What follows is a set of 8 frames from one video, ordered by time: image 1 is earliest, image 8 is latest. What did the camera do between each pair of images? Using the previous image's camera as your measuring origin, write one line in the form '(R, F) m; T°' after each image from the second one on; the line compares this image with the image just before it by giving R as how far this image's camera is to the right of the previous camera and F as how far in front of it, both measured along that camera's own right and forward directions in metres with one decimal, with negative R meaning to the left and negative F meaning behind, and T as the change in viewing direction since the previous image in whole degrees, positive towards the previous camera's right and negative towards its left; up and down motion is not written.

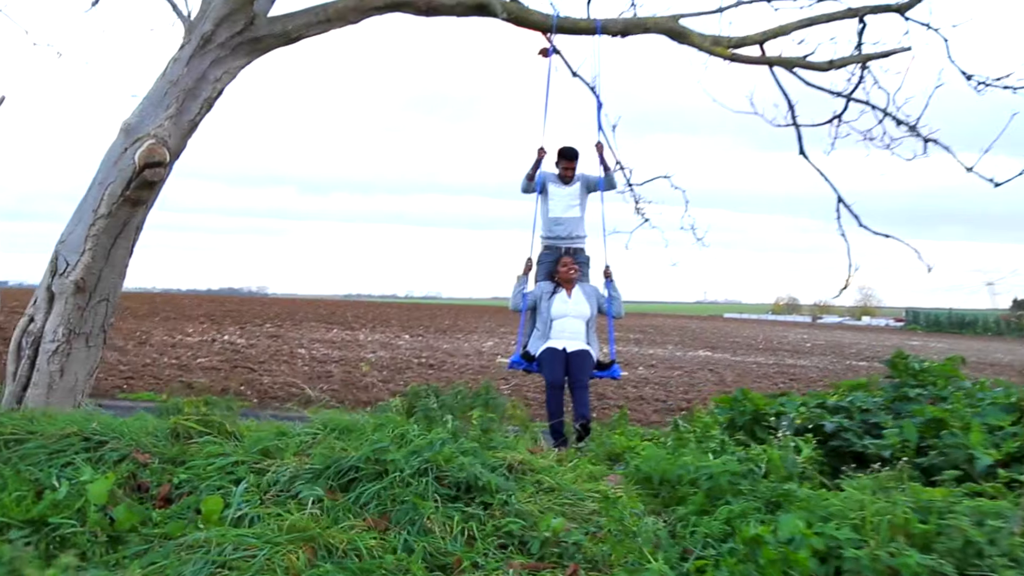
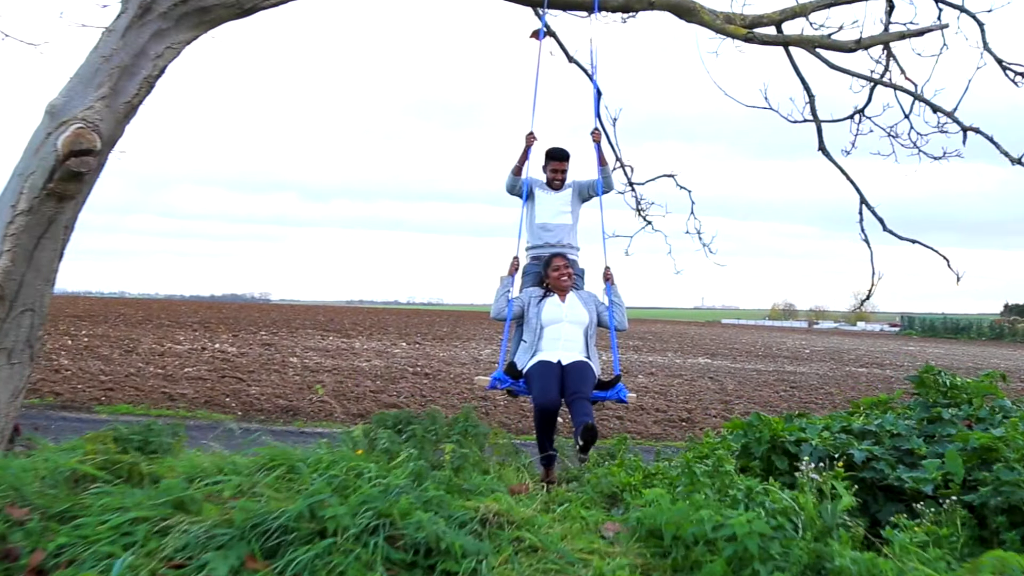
(+0.1, +0.5) m; 0°
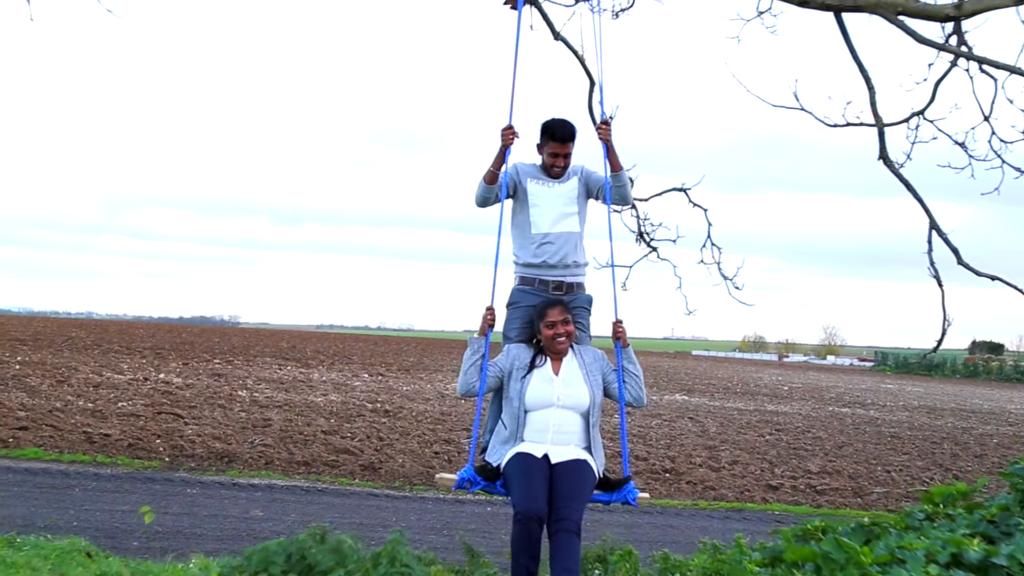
(0.0, +1.2) m; +2°
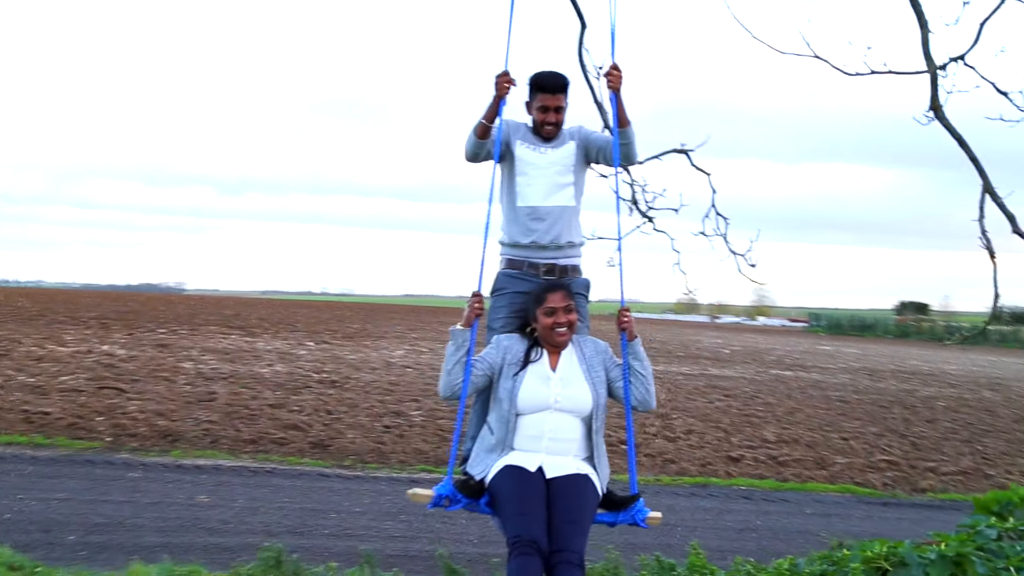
(-0.1, +0.3) m; +3°
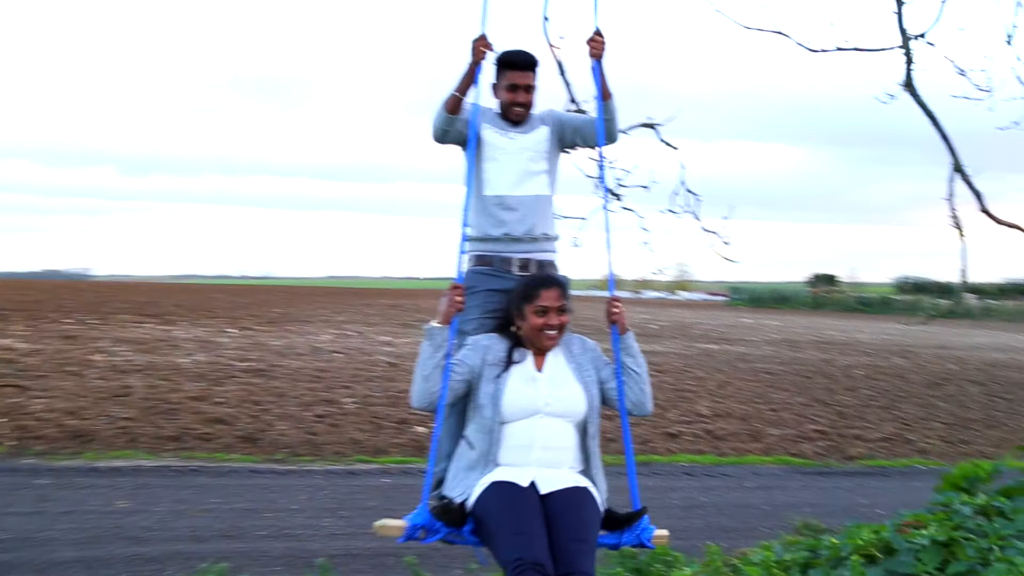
(-0.1, +0.4) m; +4°
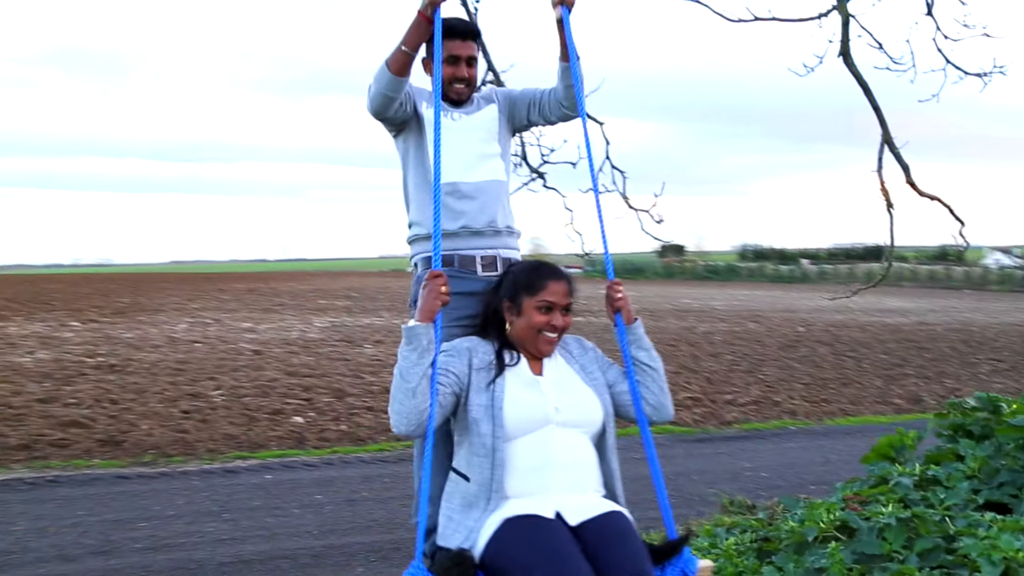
(-0.3, +0.4) m; +8°
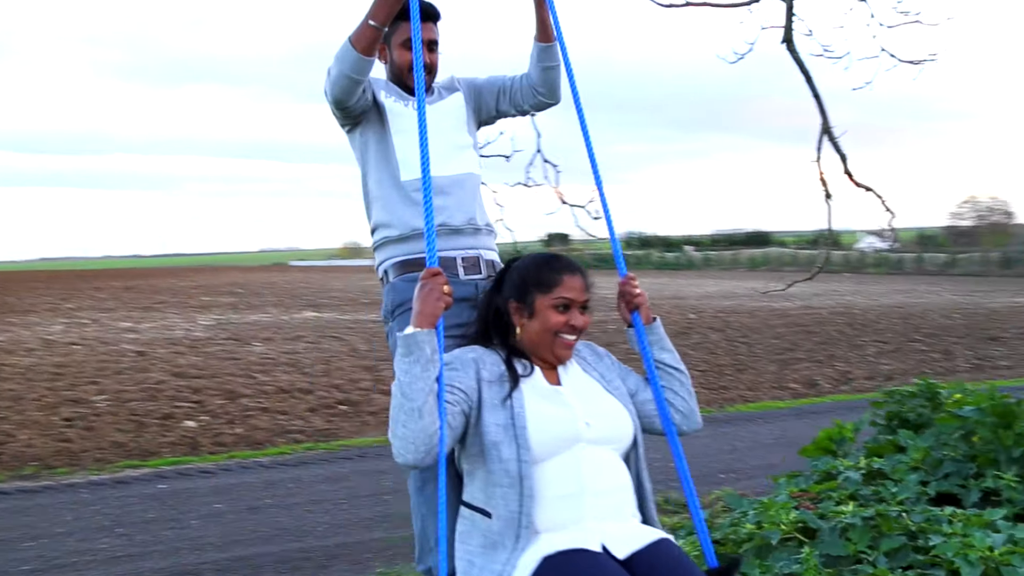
(-0.2, +0.2) m; +7°
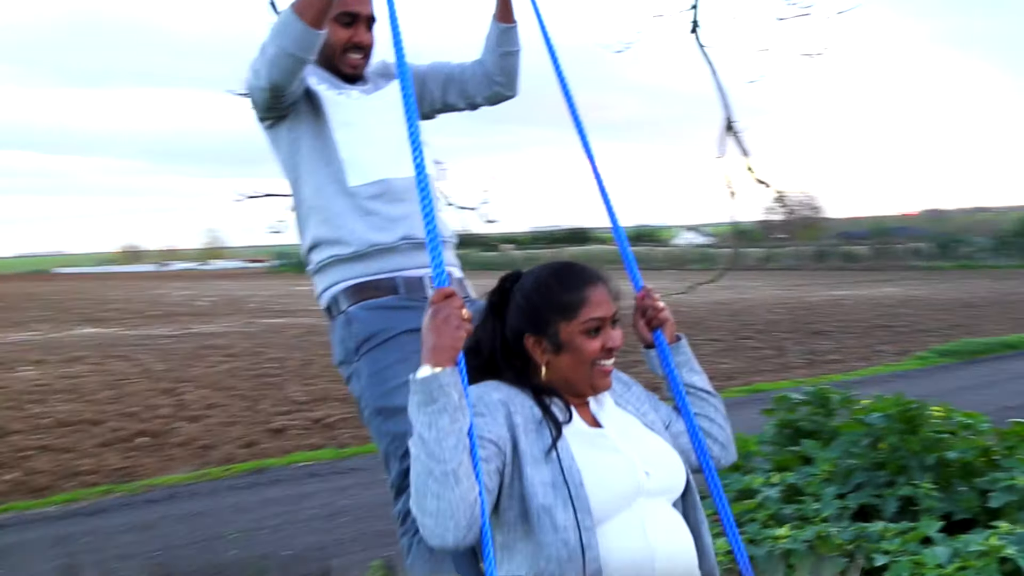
(-0.4, +0.5) m; +12°
